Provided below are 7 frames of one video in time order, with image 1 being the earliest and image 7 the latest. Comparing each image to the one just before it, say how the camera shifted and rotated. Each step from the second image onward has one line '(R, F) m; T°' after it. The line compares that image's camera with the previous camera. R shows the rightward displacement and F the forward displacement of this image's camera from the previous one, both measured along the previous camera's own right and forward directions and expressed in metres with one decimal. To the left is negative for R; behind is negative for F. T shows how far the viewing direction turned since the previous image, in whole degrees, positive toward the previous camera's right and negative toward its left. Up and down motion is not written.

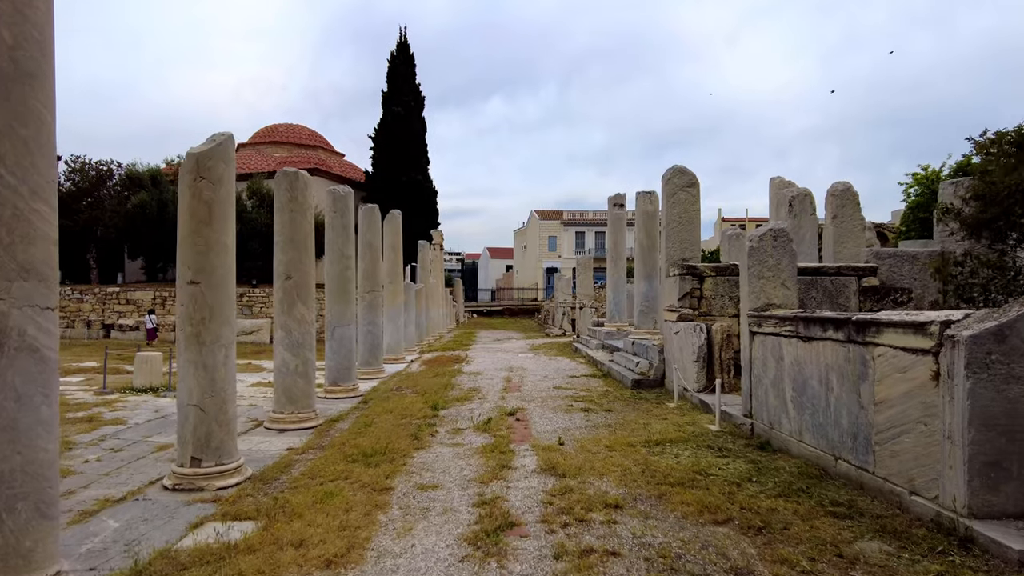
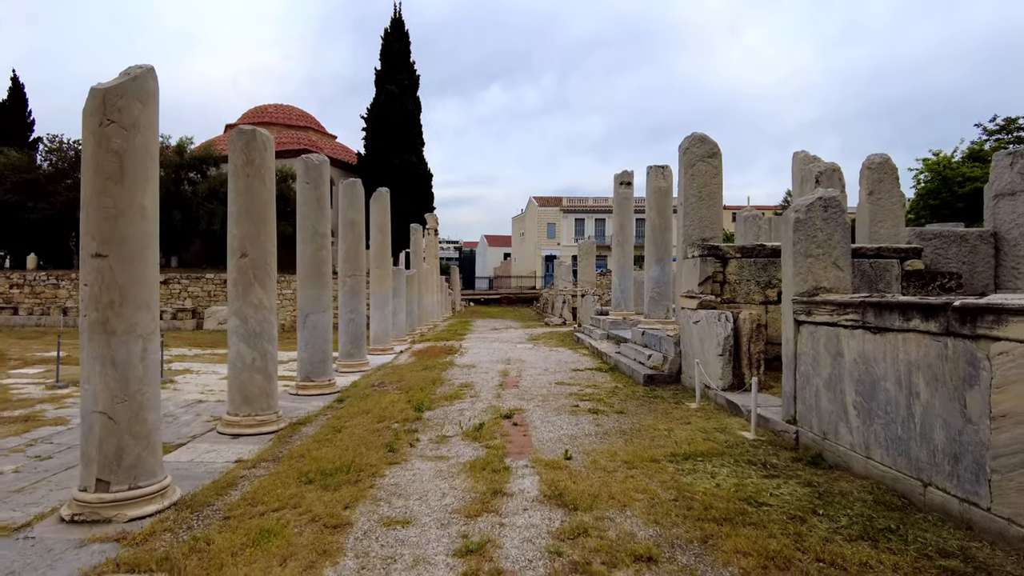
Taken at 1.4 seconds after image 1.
(0.0, +1.0) m; 0°
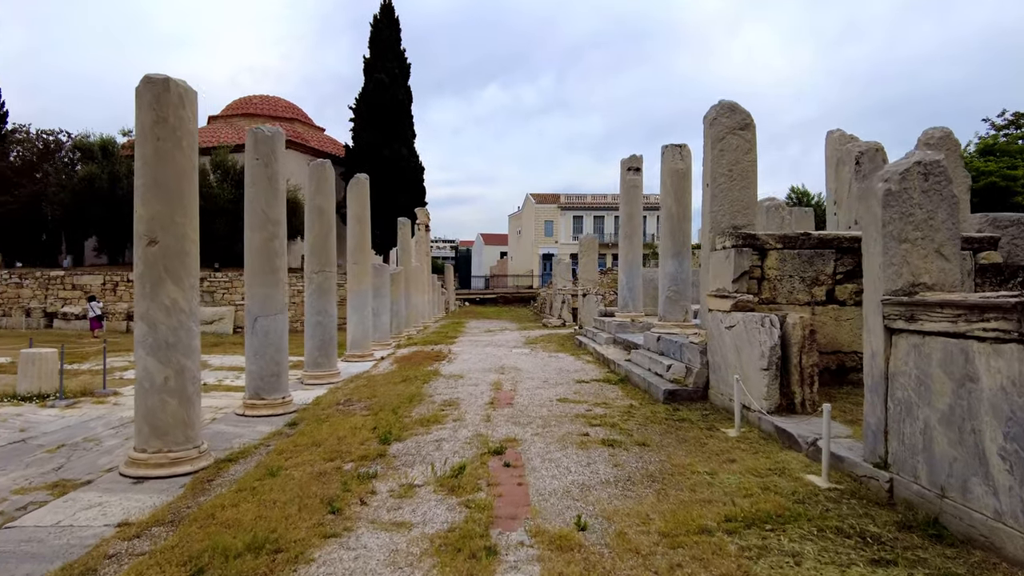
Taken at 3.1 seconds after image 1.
(0.0, +1.3) m; 0°
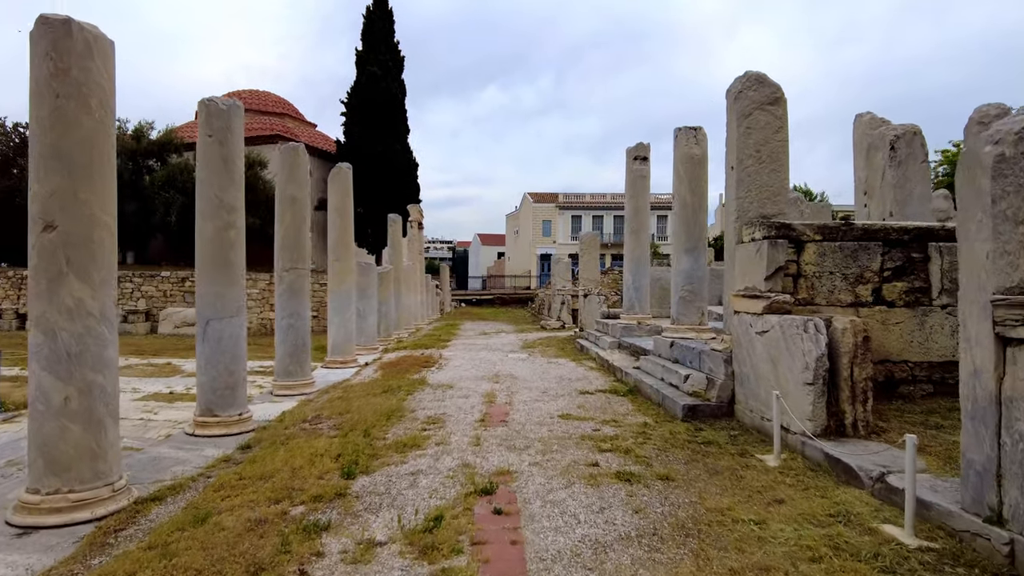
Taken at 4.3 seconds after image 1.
(0.0, +0.9) m; 0°
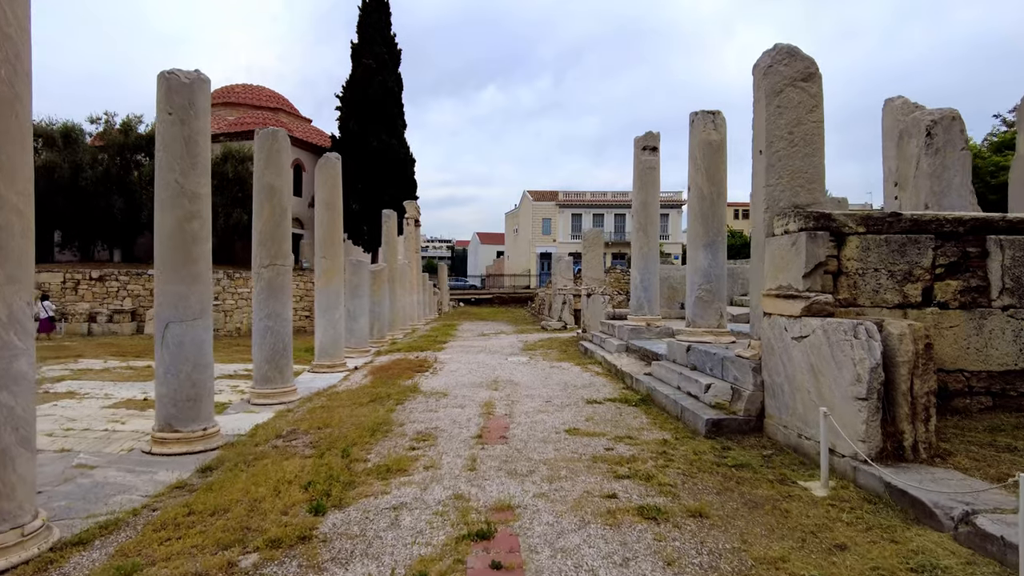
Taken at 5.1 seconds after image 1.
(0.0, +0.7) m; 0°
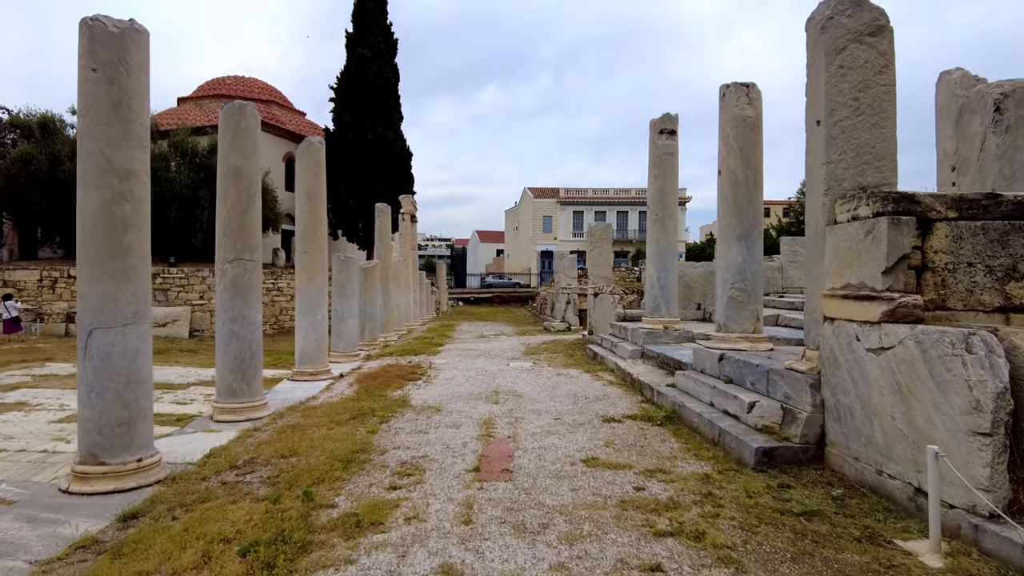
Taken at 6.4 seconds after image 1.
(0.0, +0.9) m; 0°
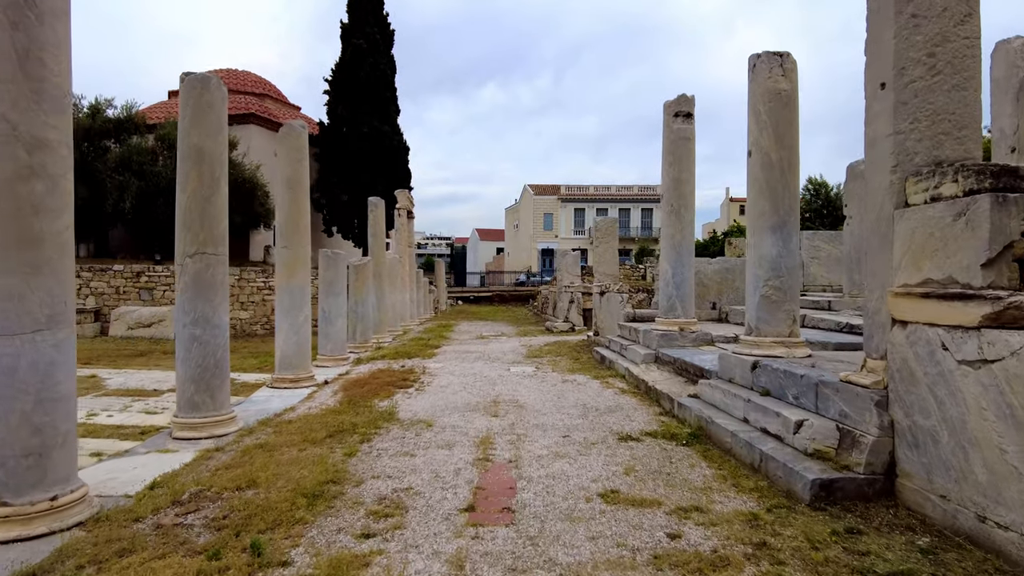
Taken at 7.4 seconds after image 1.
(0.0, +0.8) m; 0°
